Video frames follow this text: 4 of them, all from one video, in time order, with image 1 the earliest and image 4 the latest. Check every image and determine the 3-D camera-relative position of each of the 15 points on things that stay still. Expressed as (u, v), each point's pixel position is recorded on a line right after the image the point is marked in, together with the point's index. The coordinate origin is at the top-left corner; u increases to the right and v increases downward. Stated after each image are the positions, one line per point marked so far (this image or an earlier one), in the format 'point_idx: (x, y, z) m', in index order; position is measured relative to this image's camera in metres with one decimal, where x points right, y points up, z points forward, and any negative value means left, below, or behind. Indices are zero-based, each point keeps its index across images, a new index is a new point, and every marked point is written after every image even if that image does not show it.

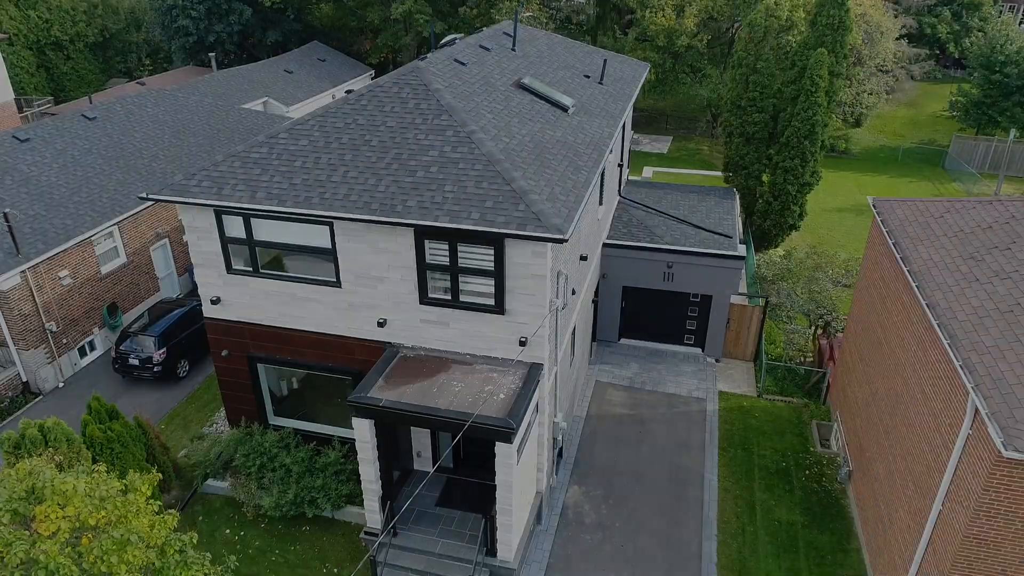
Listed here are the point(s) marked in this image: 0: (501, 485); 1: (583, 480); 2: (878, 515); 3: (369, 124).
0: (-0.2, -3.2, +10.8) m
1: (+1.6, -4.2, +14.6) m
2: (+6.7, -4.2, +12.1) m
3: (-2.6, +3.0, +12.1) m
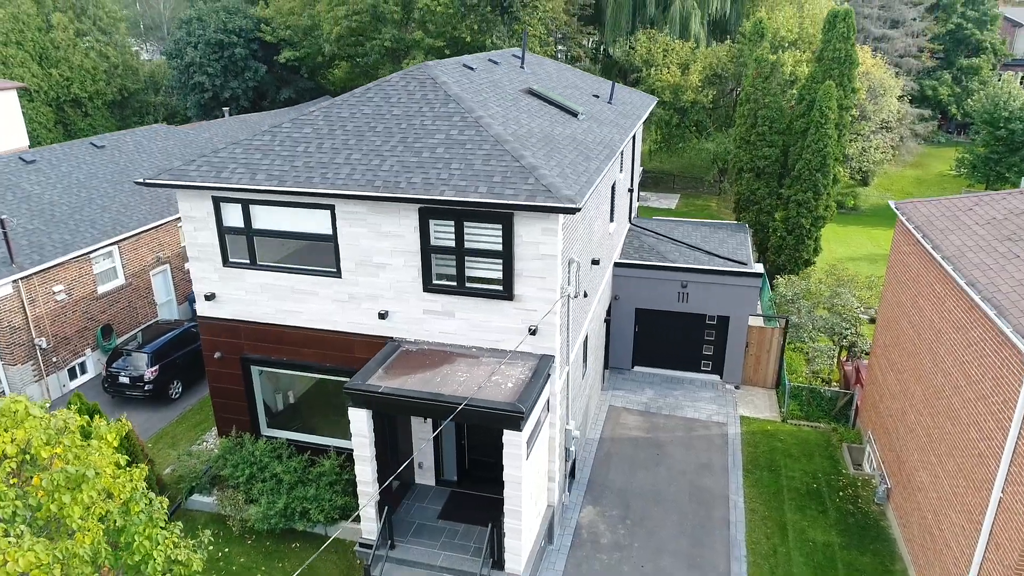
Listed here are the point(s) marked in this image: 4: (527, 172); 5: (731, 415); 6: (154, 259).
0: (0.0, -2.9, +9.8) m
1: (+1.7, -4.3, +13.5) m
2: (+6.8, -4.0, +10.9) m
3: (-2.5, +3.2, +11.9) m
4: (+0.2, +1.8, +10.1) m
5: (+5.6, -3.2, +16.9) m
6: (-10.5, +0.8, +19.4) m
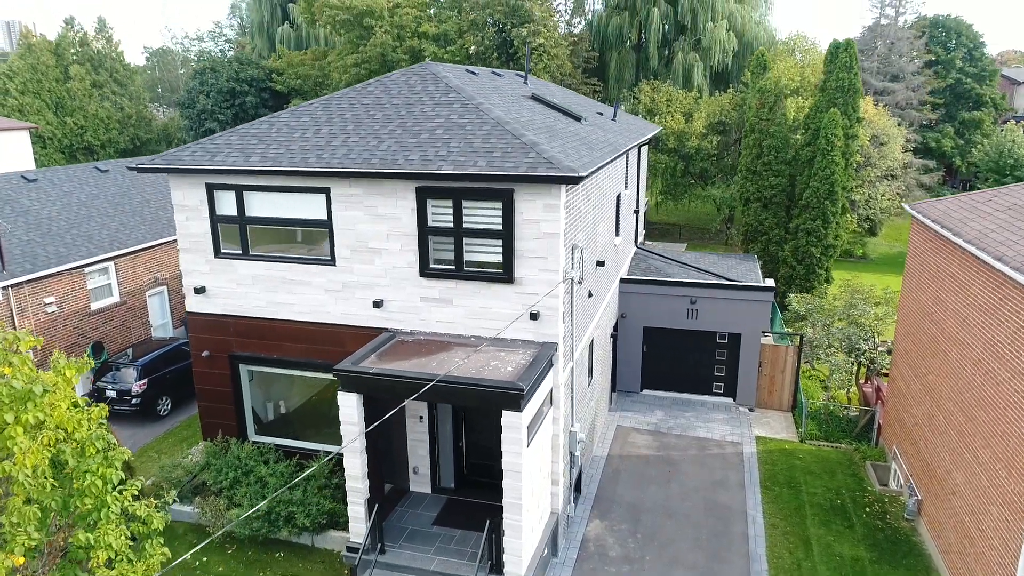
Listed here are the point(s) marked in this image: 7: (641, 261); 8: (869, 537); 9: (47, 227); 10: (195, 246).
0: (0.0, -2.5, +9.1) m
1: (+1.8, -4.3, +12.6) m
2: (+6.8, -3.7, +10.0) m
3: (-2.4, +3.3, +11.7) m
4: (+0.2, +2.1, +9.8) m
5: (+5.7, -3.6, +16.1) m
6: (-10.4, +0.3, +19.0) m
7: (+3.9, +0.8, +20.0) m
8: (+6.4, -4.5, +11.8) m
9: (-12.3, +1.6, +17.4) m
10: (-5.5, +0.7, +11.5) m
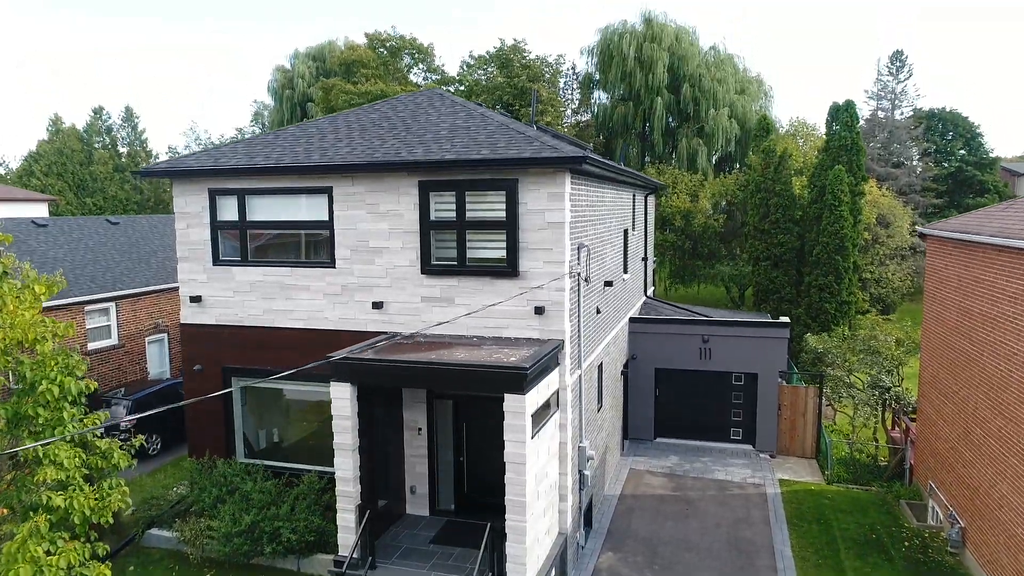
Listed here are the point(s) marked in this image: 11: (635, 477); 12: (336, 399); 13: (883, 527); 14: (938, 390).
0: (0.0, -2.3, +8.4) m
1: (+1.9, -4.6, +11.5) m
2: (+6.9, -3.6, +9.0) m
3: (-2.4, +3.1, +11.9) m
4: (+0.3, +2.2, +9.7) m
5: (+5.8, -4.3, +15.0) m
6: (-10.2, -1.0, +18.8) m
7: (+4.1, -0.5, +19.6) m
8: (+6.5, -4.6, +10.7) m
9: (-12.1, +0.6, +17.4) m
10: (-5.5, +0.6, +11.3) m
11: (+2.8, -4.3, +14.9) m
12: (-2.4, -1.6, +9.1) m
13: (+6.9, -4.4, +12.2) m
14: (+8.2, -2.0, +12.8) m
